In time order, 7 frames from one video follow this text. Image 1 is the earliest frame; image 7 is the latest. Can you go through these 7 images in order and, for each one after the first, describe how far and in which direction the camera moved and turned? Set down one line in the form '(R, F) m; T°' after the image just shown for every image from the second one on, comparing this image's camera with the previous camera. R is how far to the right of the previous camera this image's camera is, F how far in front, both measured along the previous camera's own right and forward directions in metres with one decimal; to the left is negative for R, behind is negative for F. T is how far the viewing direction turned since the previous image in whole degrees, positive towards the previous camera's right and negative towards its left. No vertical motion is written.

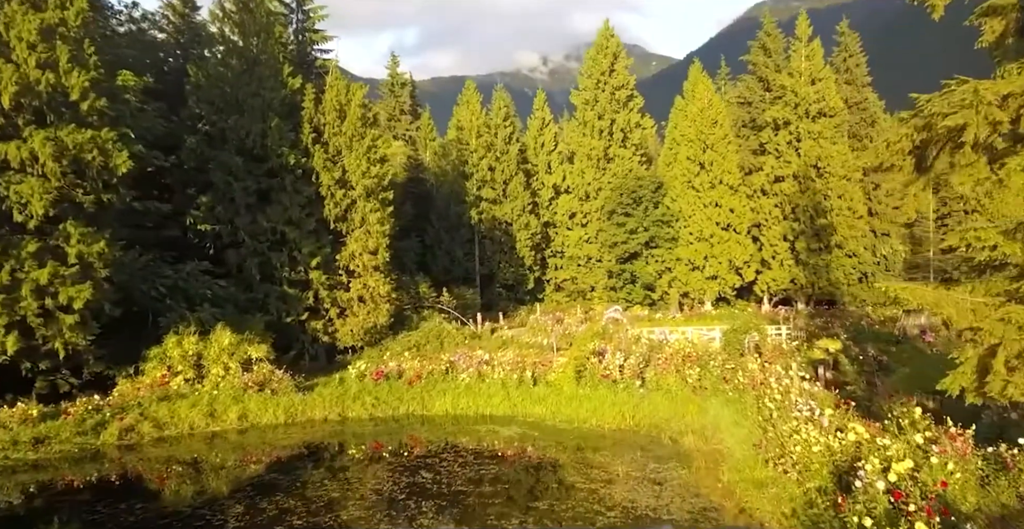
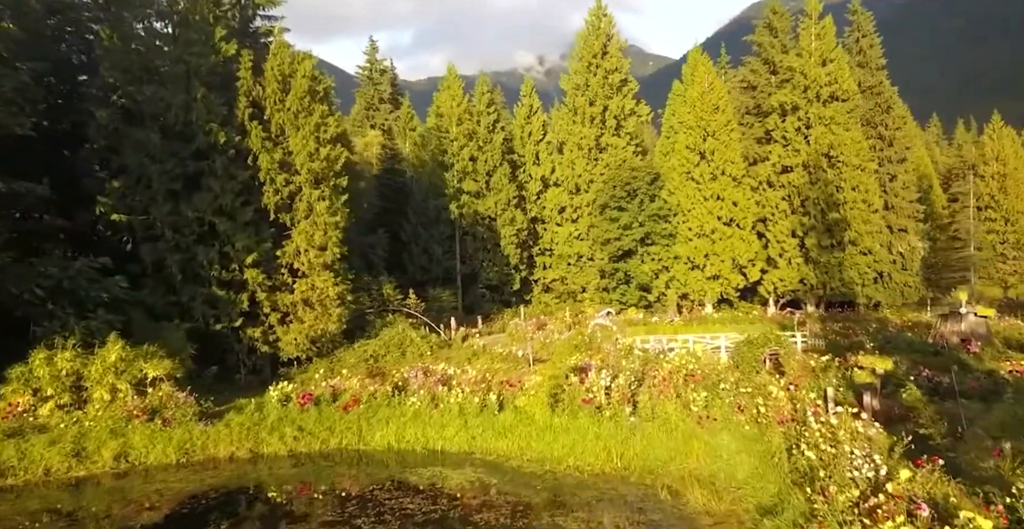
(+0.7, +3.2) m; 0°
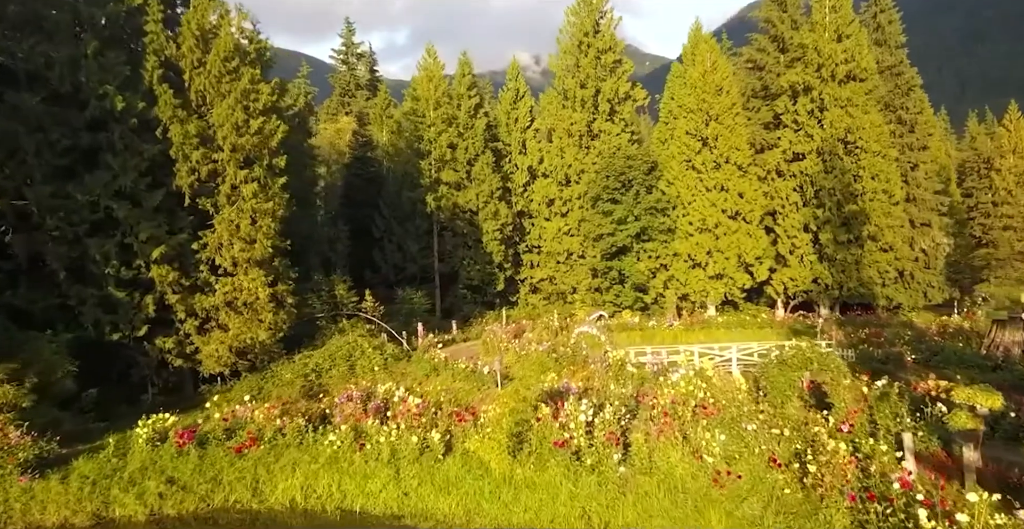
(+0.6, +3.3) m; 0°
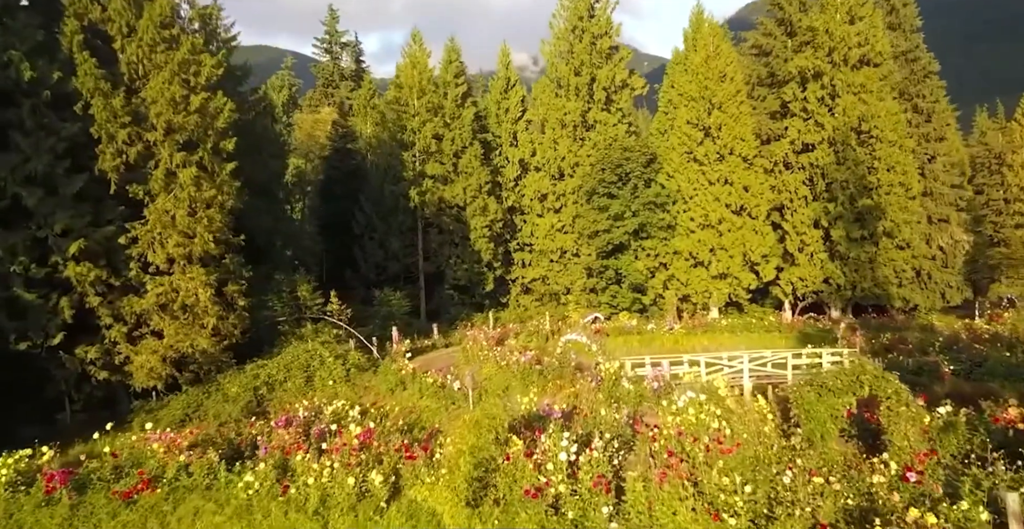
(+0.4, +2.1) m; 0°
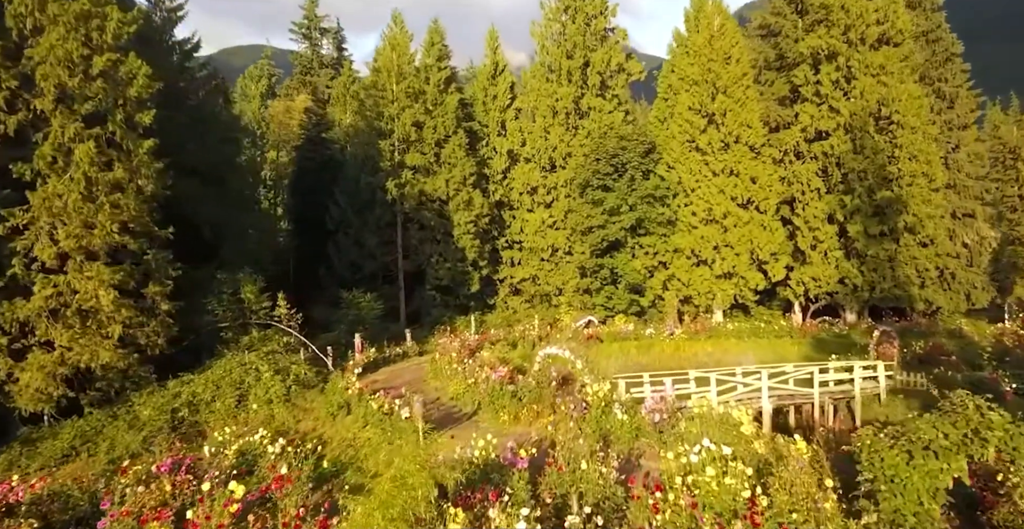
(+0.5, +2.4) m; 0°
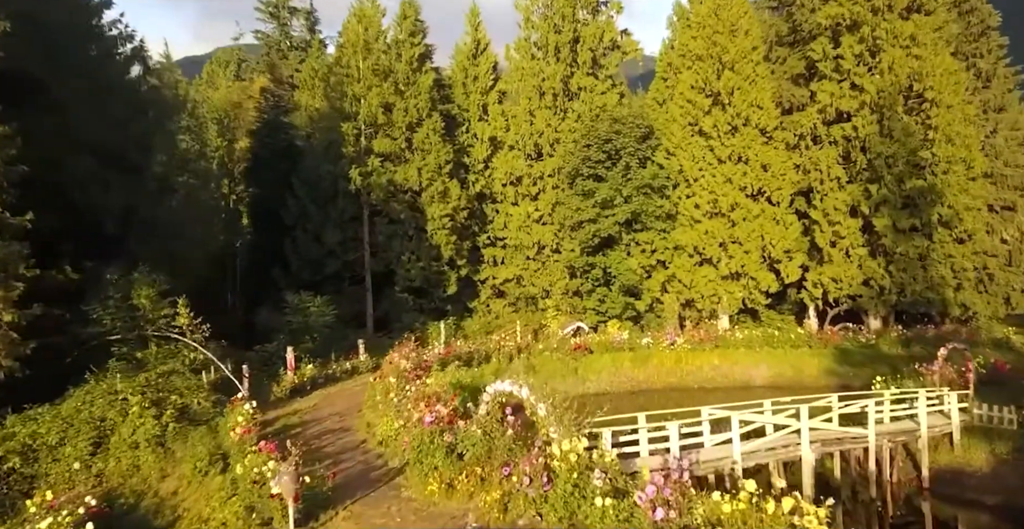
(+0.6, +3.2) m; 0°
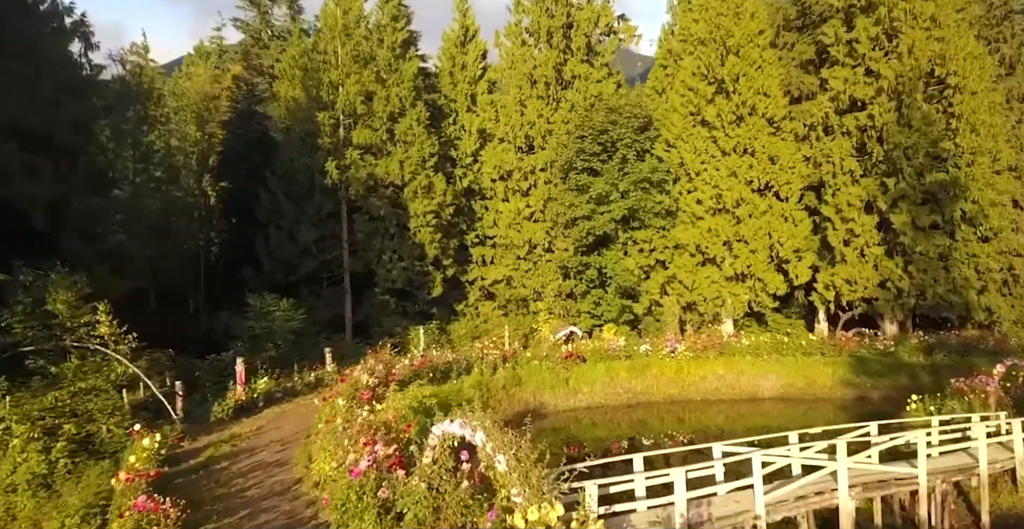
(+0.3, +1.7) m; 0°
